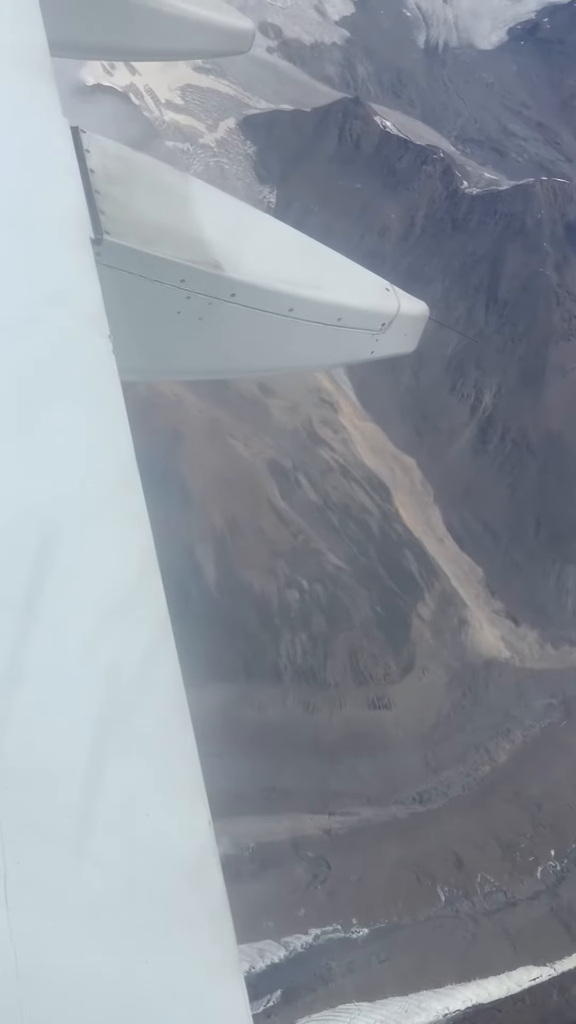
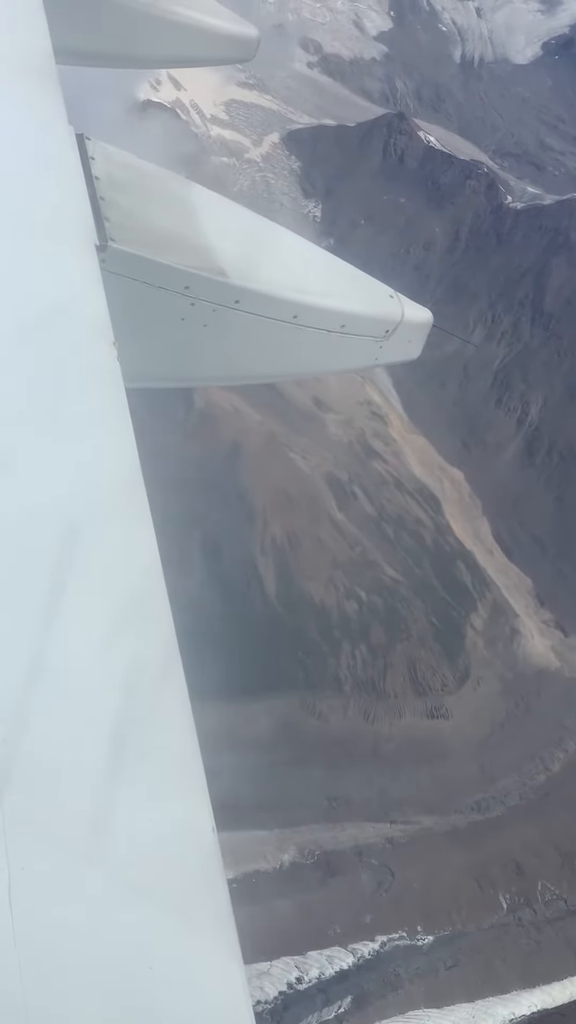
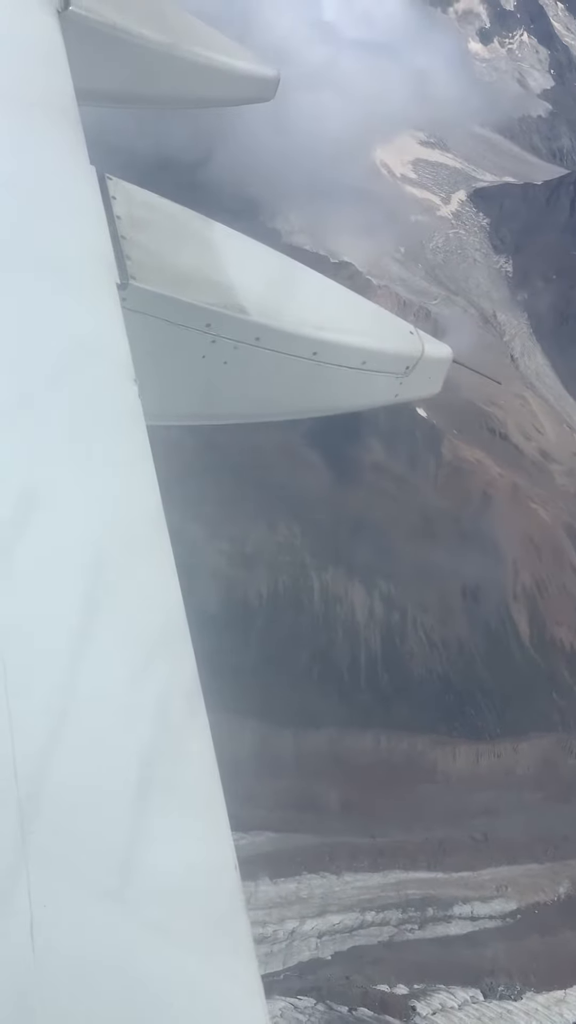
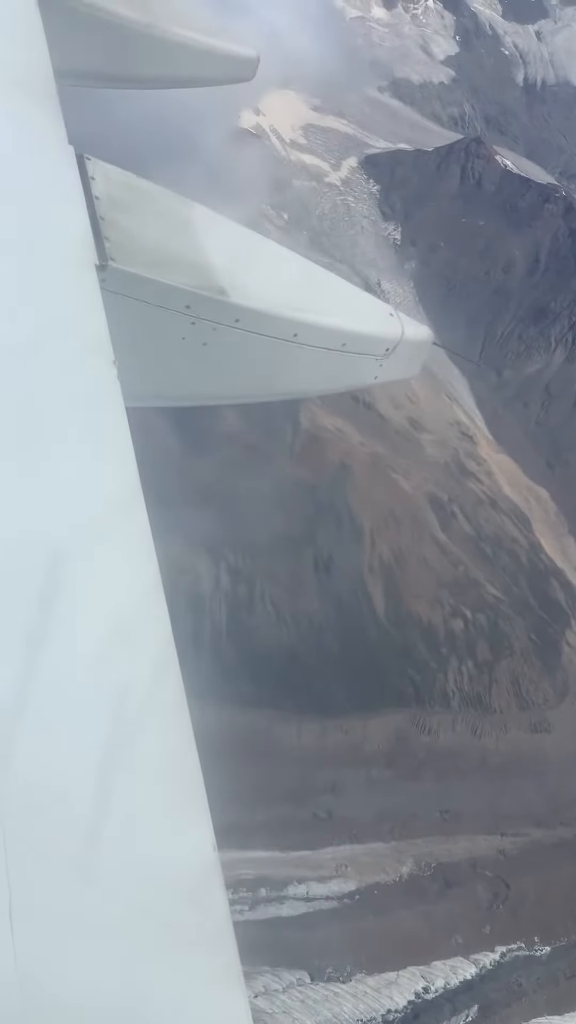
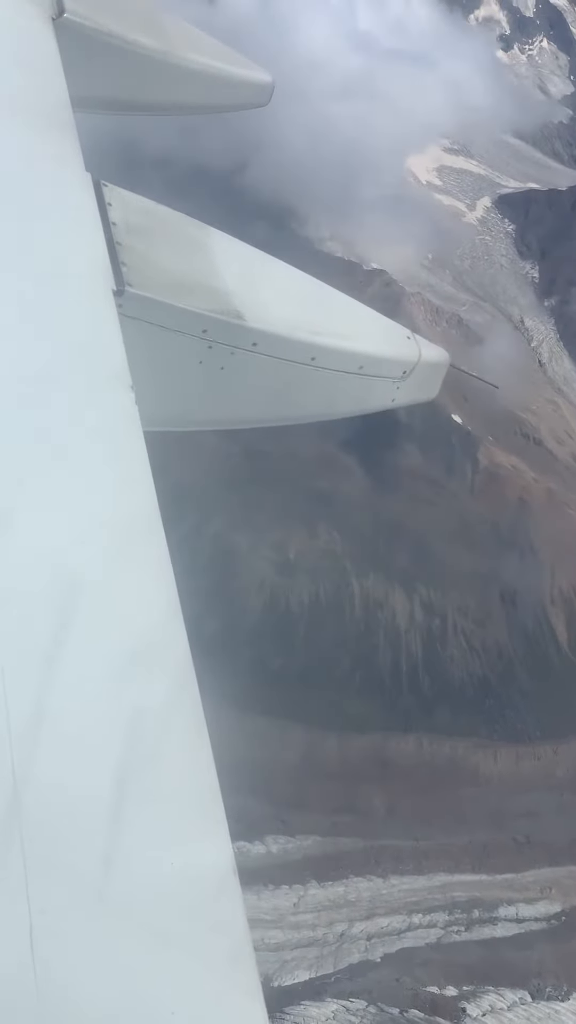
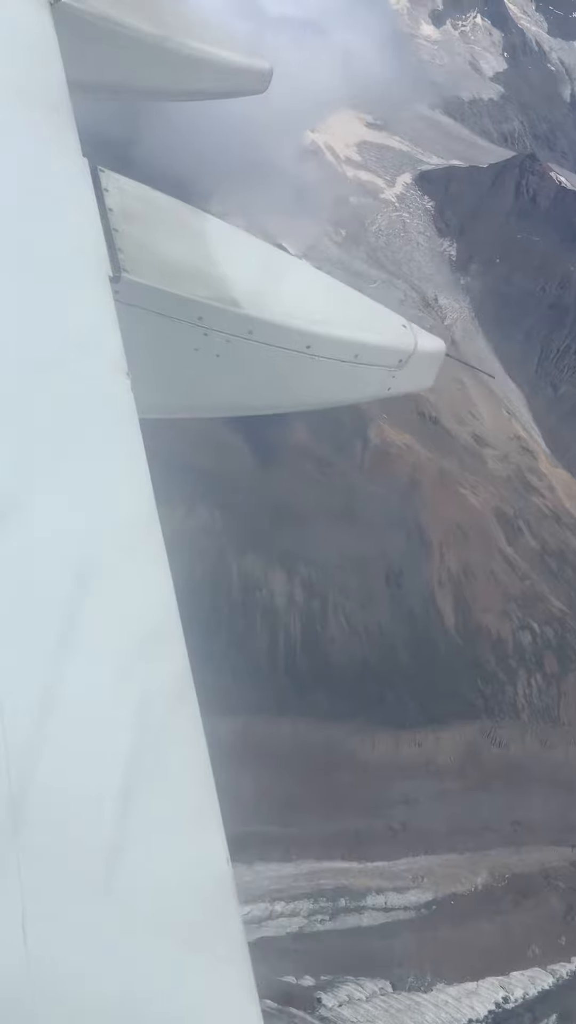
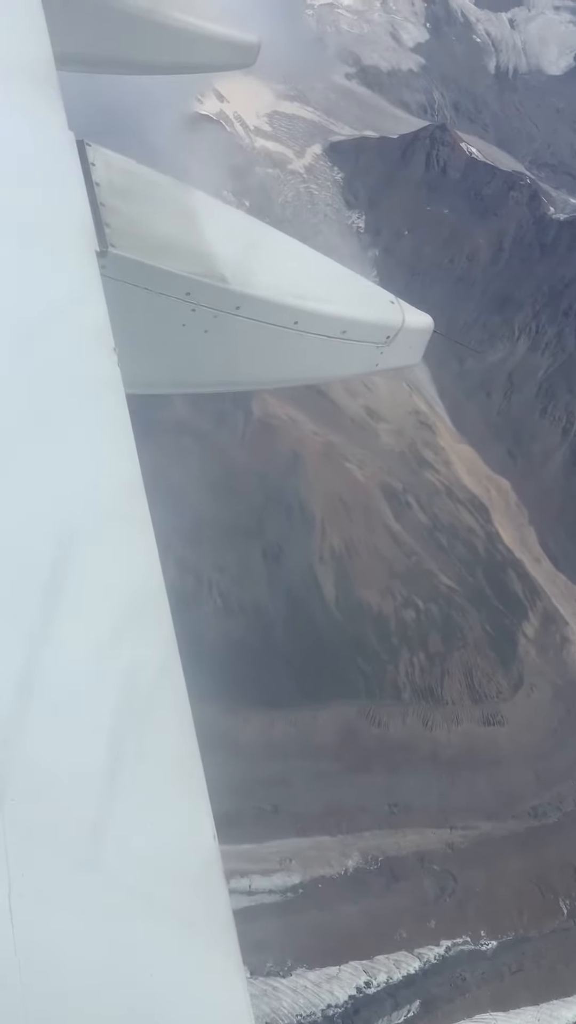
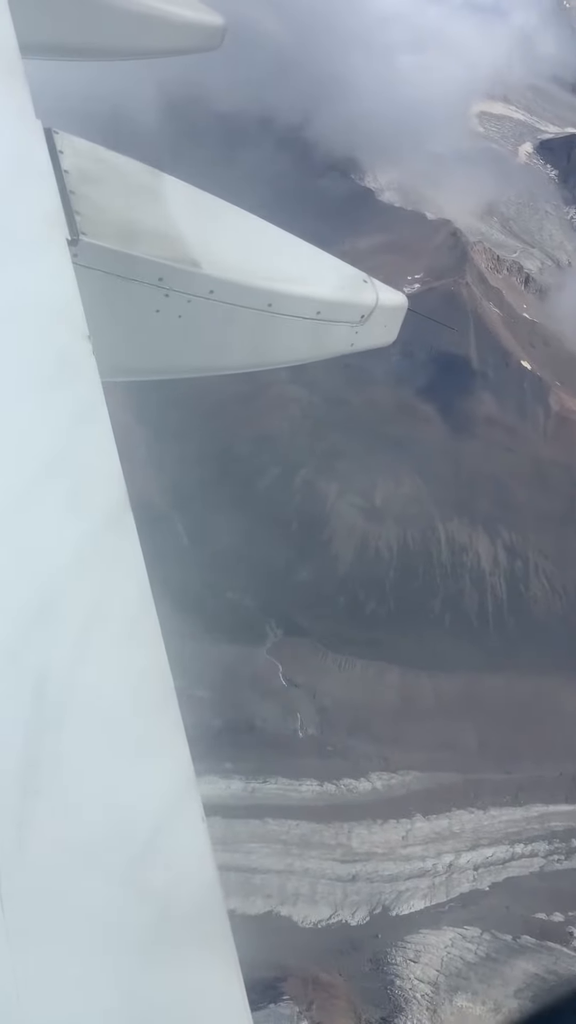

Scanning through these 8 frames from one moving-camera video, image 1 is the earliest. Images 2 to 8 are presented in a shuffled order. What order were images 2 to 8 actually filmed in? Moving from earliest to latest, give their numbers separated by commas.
2, 7, 4, 6, 3, 5, 8
